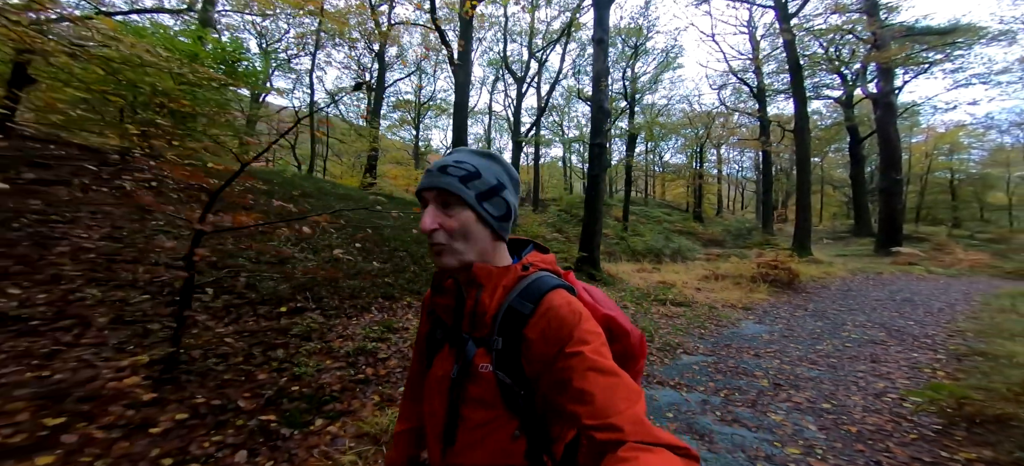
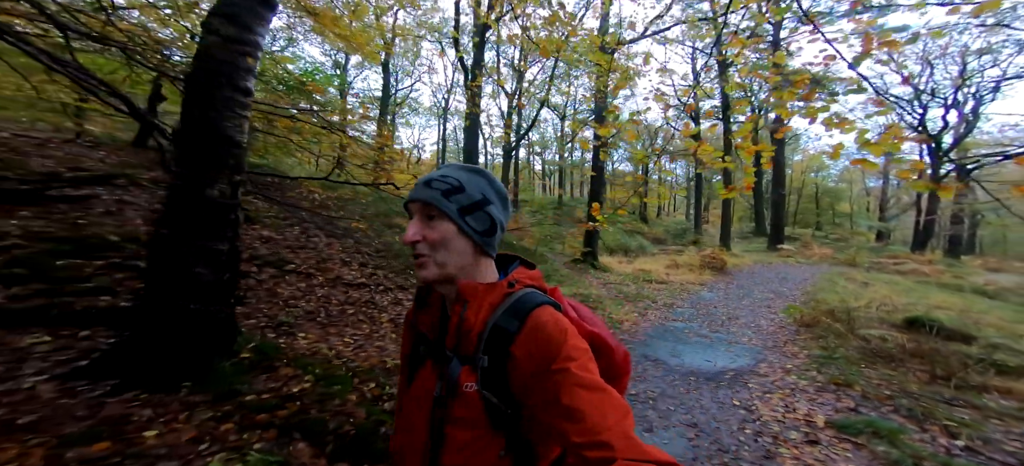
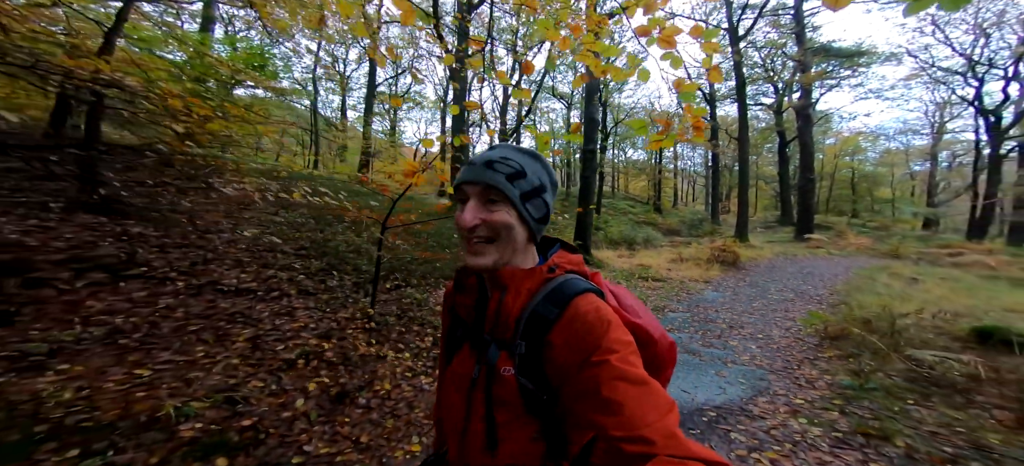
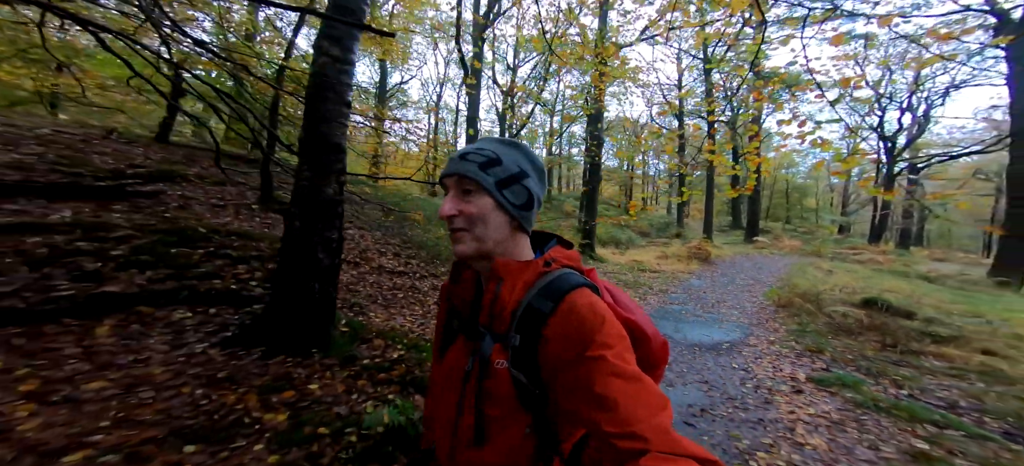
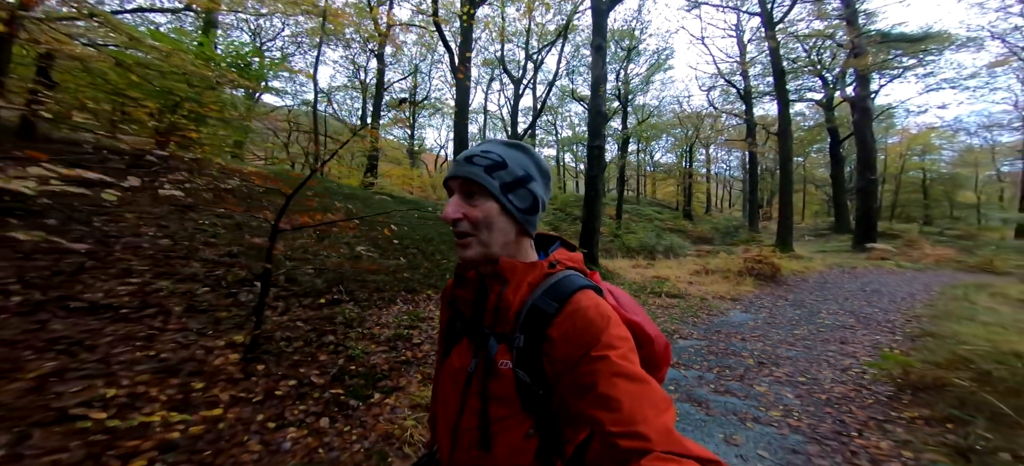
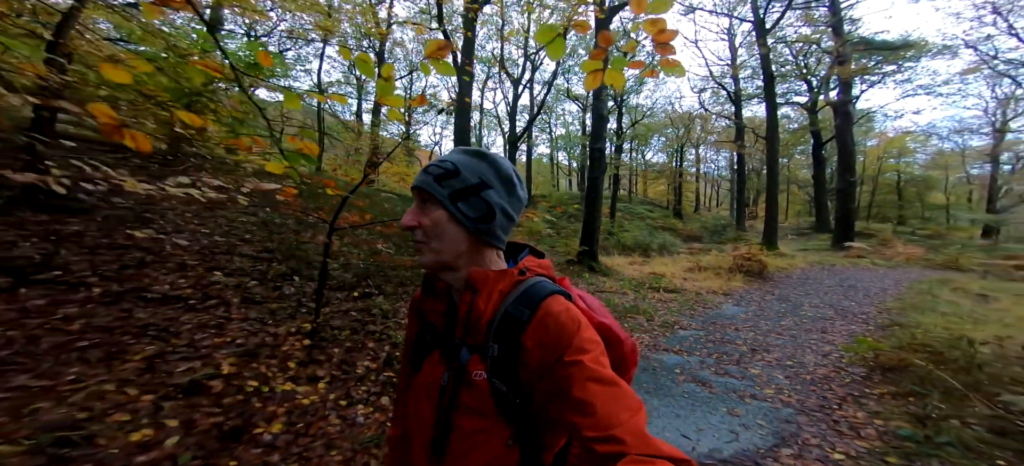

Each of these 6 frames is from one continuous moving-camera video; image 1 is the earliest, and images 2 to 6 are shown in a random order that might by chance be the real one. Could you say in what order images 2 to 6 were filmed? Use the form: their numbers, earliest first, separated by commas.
5, 6, 3, 2, 4
